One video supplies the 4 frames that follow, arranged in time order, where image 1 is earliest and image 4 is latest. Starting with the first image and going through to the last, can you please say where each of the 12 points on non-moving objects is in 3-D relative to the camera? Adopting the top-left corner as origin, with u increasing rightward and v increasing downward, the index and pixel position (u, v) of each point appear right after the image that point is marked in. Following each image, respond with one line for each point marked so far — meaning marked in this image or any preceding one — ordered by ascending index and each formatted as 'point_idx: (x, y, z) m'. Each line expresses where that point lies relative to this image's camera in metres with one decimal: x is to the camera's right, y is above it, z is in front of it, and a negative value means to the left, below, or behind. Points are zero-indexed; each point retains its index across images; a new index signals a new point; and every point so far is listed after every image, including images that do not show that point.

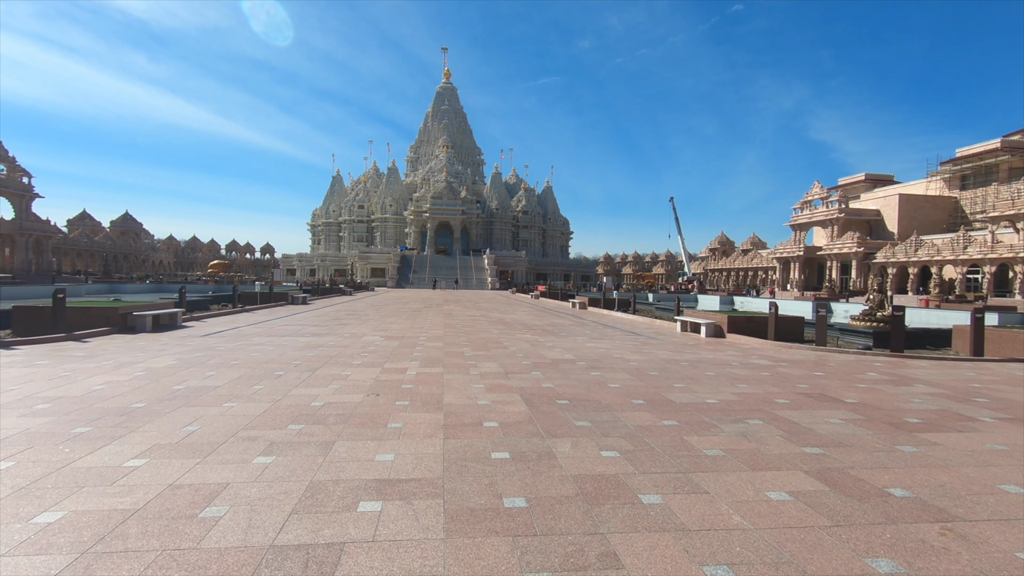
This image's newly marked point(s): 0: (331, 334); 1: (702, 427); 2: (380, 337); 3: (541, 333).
0: (-4.2, -1.1, +12.6) m
1: (+1.8, -1.3, +5.2) m
2: (-2.9, -1.1, +12.0) m
3: (+0.8, -1.2, +14.1) m
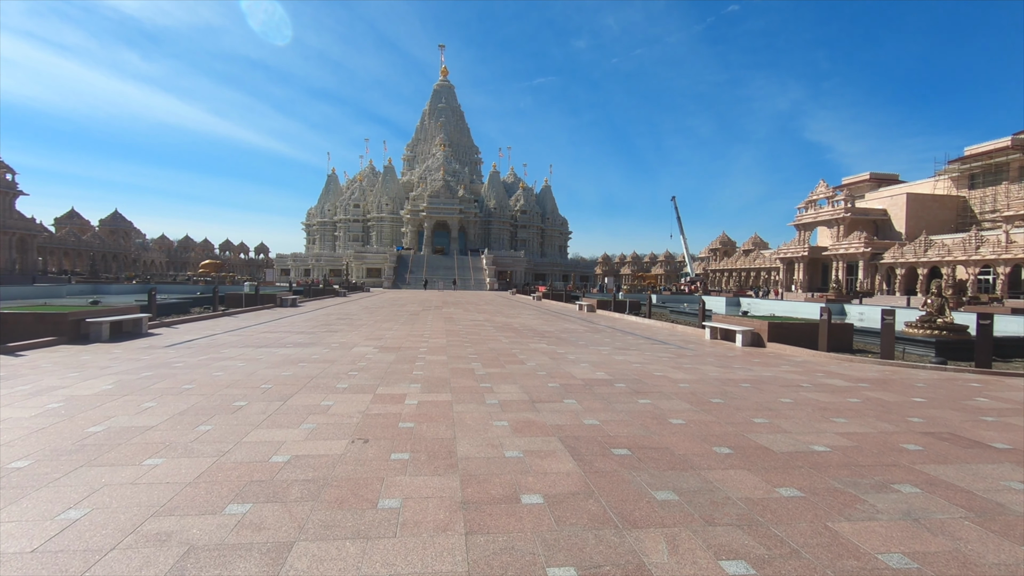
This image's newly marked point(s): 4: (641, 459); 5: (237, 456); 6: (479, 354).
0: (-3.9, -1.1, +10.9) m
1: (+2.1, -1.4, +3.6) m
2: (-2.6, -1.1, +10.4) m
3: (+1.0, -1.2, +12.5) m
4: (+1.0, -1.3, +4.3) m
5: (-2.1, -1.3, +4.2) m
6: (-0.6, -1.2, +9.7) m
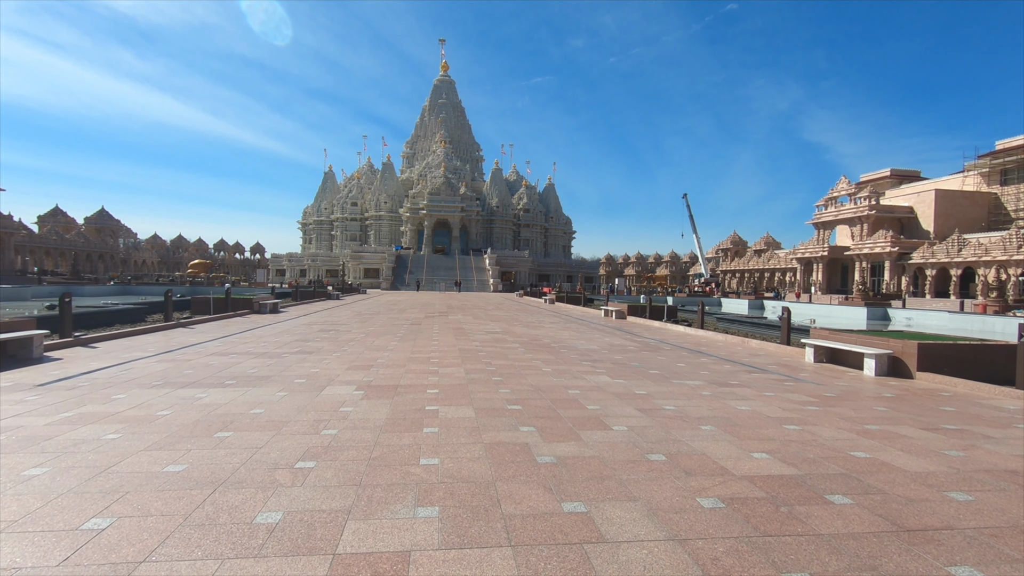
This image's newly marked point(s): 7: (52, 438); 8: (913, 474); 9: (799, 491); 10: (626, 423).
0: (-3.2, -1.2, +7.3) m
1: (+2.8, -1.5, 0.0) m
2: (-1.9, -1.2, +6.7) m
3: (+1.7, -1.3, +8.9) m
4: (+1.7, -1.4, +0.6) m
5: (-1.4, -1.4, +0.5) m
6: (+0.1, -1.3, +6.1) m
7: (-3.8, -1.2, +4.6) m
8: (+2.9, -1.3, +4.0) m
9: (+1.9, -1.3, +3.7) m
10: (+1.1, -1.3, +5.4) m
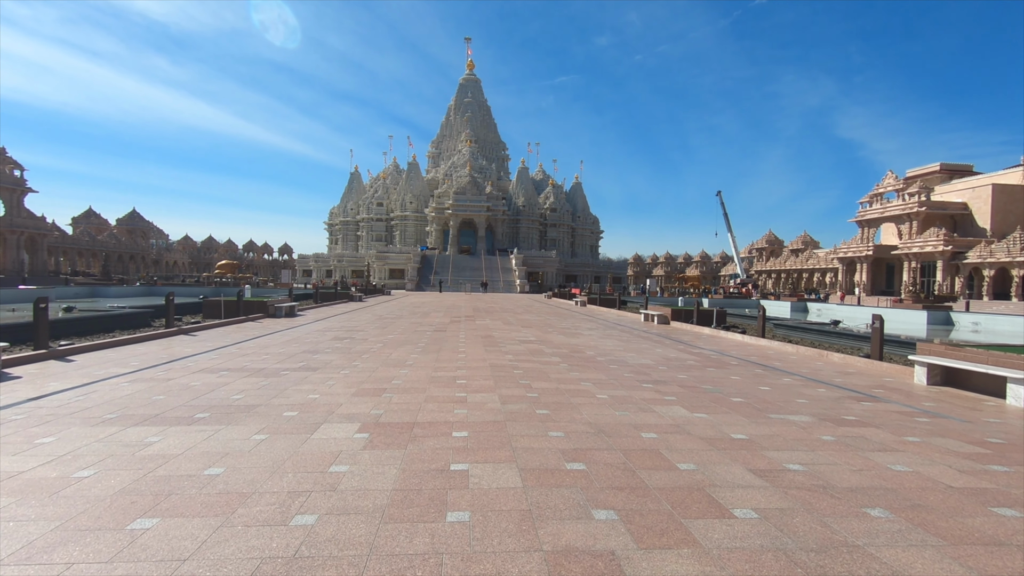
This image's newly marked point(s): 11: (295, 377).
0: (-2.7, -1.3, +5.7) m
1: (+3.0, -1.5, -1.9) m
2: (-1.4, -1.3, +5.1) m
3: (+2.3, -1.4, +7.0) m
4: (+1.9, -1.5, -1.2) m
5: (-1.2, -1.4, -1.1) m
6: (+0.6, -1.3, +4.4) m
7: (-3.4, -1.3, +3.0) m
8: (+3.3, -1.4, +2.2) m
9: (+2.3, -1.4, +1.8) m
10: (+1.5, -1.4, +3.6) m
11: (-3.1, -1.3, +8.0) m
